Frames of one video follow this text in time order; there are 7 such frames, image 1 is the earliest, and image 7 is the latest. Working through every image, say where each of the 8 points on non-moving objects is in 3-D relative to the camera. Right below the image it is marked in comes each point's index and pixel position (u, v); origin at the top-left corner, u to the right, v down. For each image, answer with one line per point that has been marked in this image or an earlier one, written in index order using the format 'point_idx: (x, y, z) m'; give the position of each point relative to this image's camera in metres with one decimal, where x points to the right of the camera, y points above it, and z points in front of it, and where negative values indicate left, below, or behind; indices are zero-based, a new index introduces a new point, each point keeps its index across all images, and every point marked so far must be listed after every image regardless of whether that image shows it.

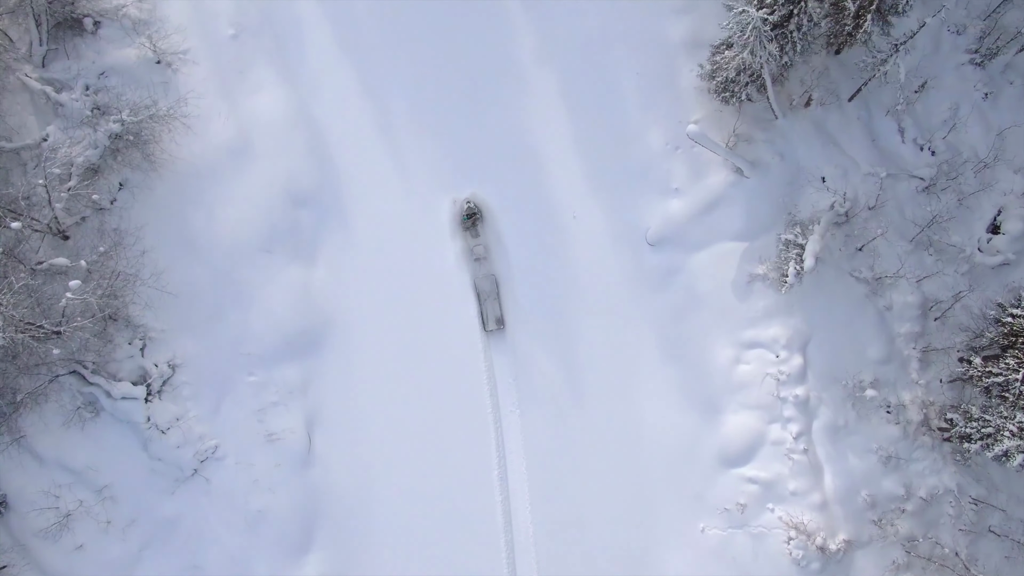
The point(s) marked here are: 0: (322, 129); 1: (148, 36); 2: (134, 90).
0: (-4.2, +3.6, +18.2) m
1: (-7.7, +5.3, +17.5) m
2: (-7.9, +4.1, +17.3) m
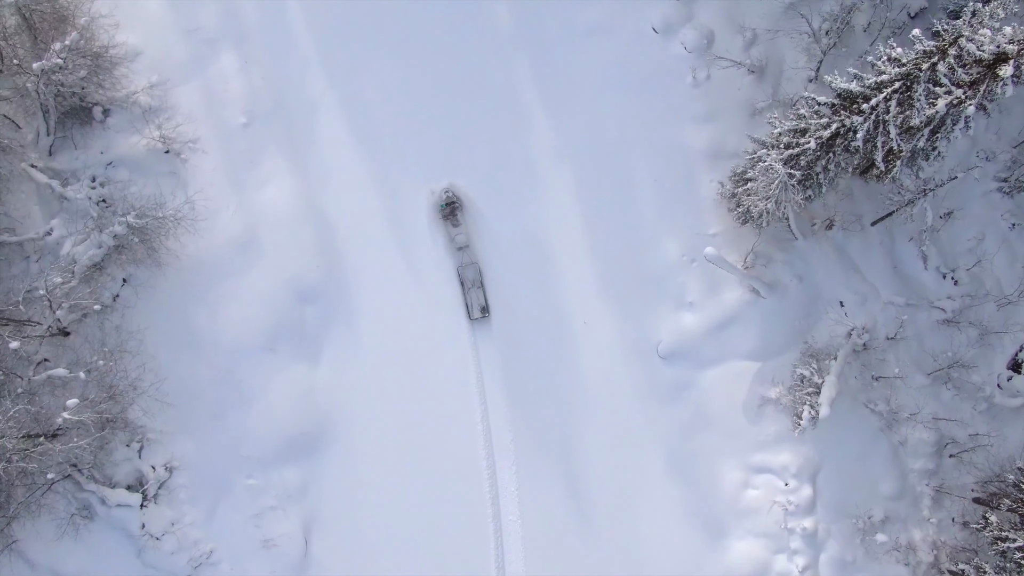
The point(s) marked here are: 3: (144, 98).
0: (-3.9, +1.5, +17.8) m
1: (-7.4, +3.4, +17.1) m
2: (-7.6, +2.2, +16.9) m
3: (-7.7, +4.0, +17.2) m
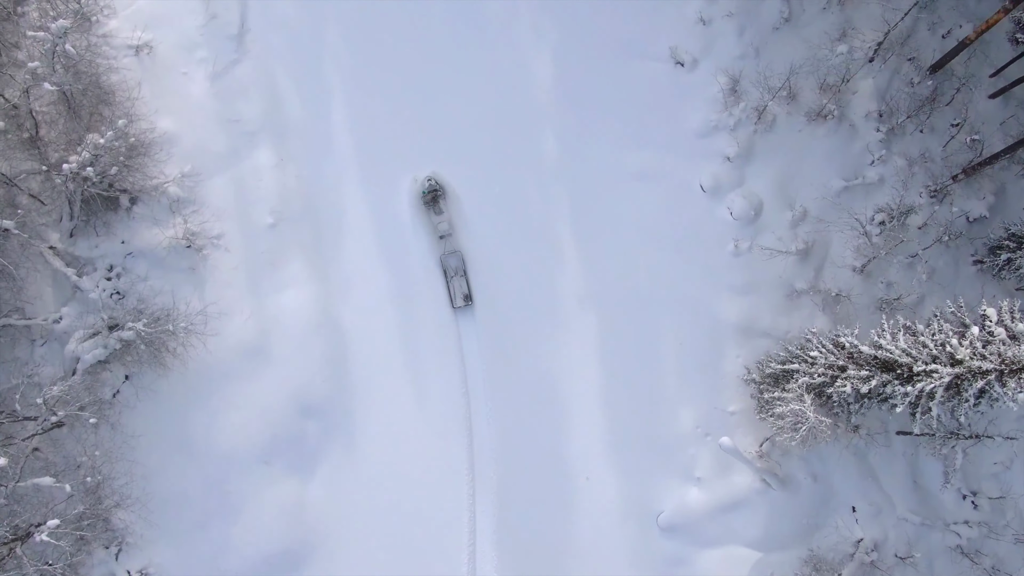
0: (-3.6, -1.0, +17.4) m
1: (-6.7, +1.4, +16.8) m
2: (-7.1, +0.3, +16.6) m
3: (-6.9, +2.0, +16.8) m
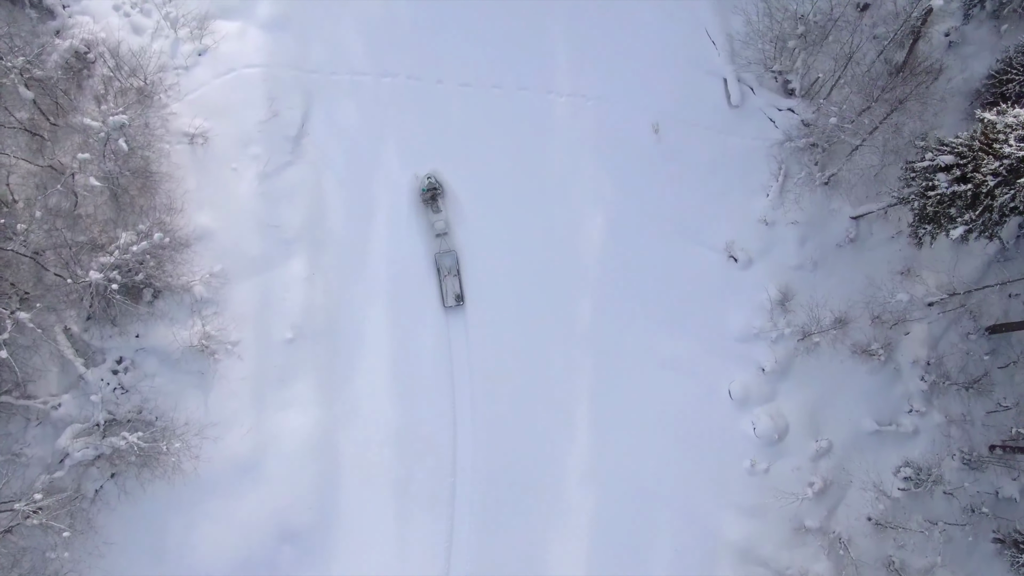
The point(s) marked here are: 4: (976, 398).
0: (-3.6, -3.6, +17.0) m
1: (-6.2, -0.7, +16.5) m
2: (-6.8, -1.7, +16.3) m
3: (-6.3, 0.0, +16.5) m
4: (+8.9, -2.1, +15.8) m
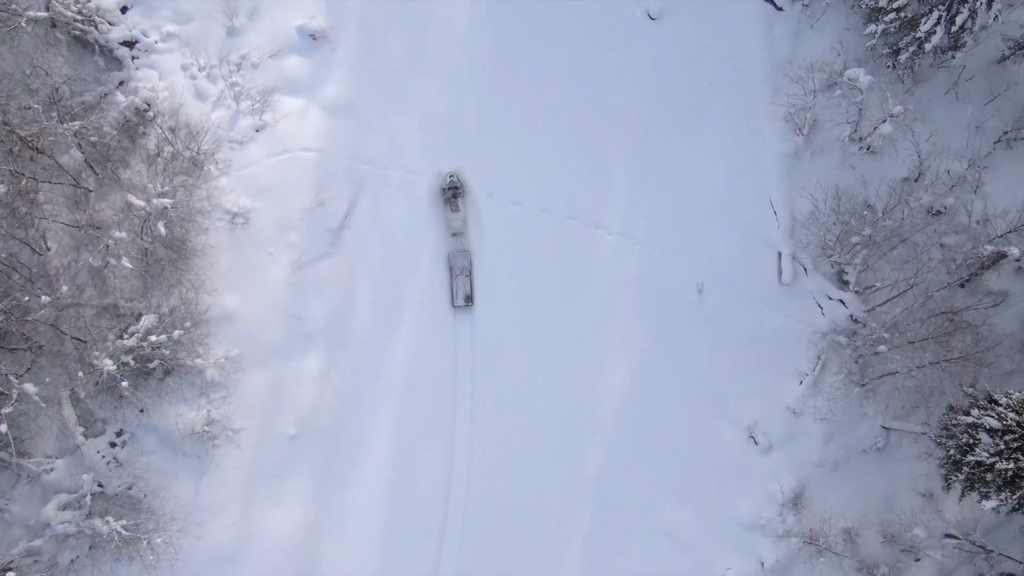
0: (-3.9, -5.7, +16.7) m
1: (-6.0, -2.3, +16.2) m
2: (-6.8, -3.2, +16.1) m
3: (-5.9, -1.6, +16.3) m
4: (+8.6, -6.6, +15.2) m
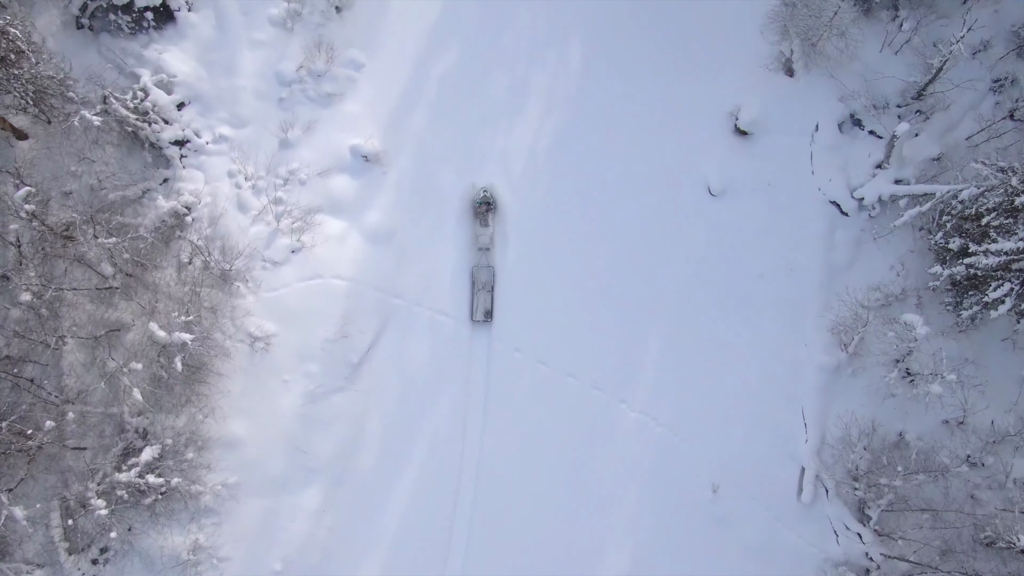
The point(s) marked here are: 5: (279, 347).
0: (-4.6, -8.4, +16.3) m
1: (-6.1, -4.7, +15.9) m
2: (-7.0, -5.5, +15.7) m
3: (-5.9, -4.1, +15.9) m
4: (+7.6, -11.3, +14.5) m
5: (-4.7, -1.2, +16.7) m
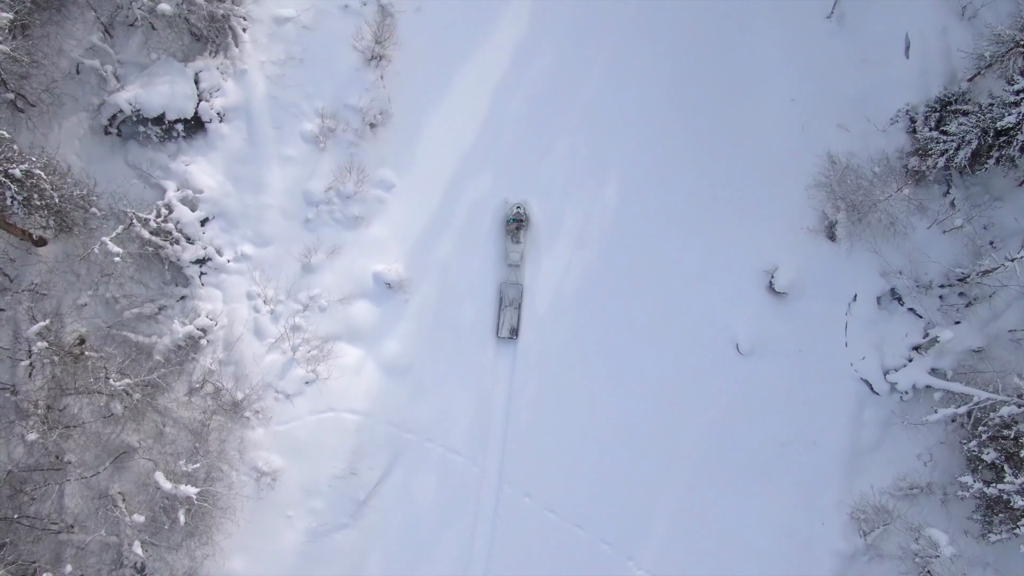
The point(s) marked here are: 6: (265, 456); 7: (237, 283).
0: (-5.0, -11.1, +16.2) m
1: (-6.1, -7.3, +15.6) m
2: (-7.2, -8.0, +15.5) m
3: (-5.9, -6.6, +15.7) m
4: (+6.9, -15.0, +14.3) m
5: (-4.5, -3.8, +16.3) m
6: (-4.8, -3.3, +16.3) m
7: (-5.7, +0.1, +16.9) m
